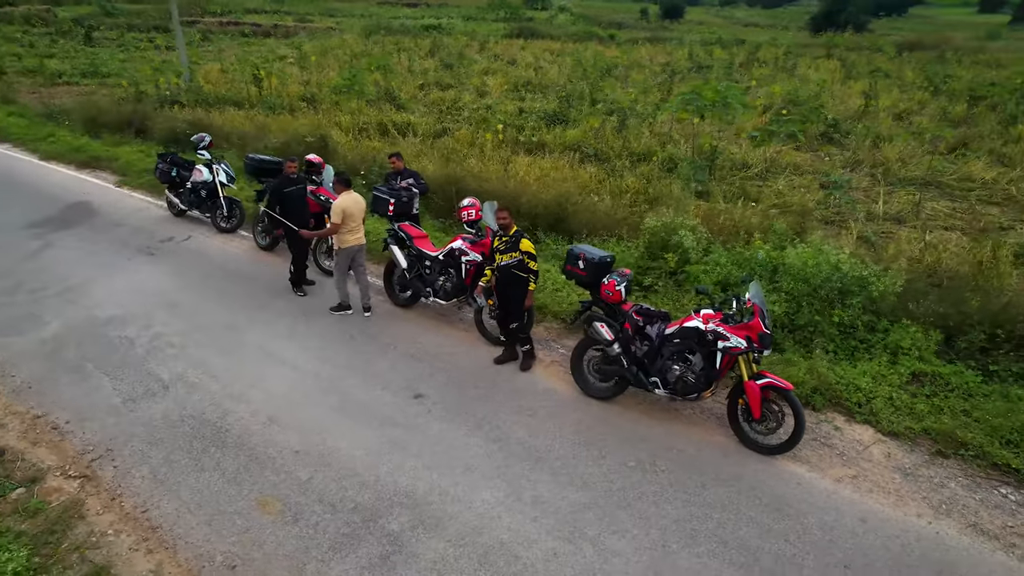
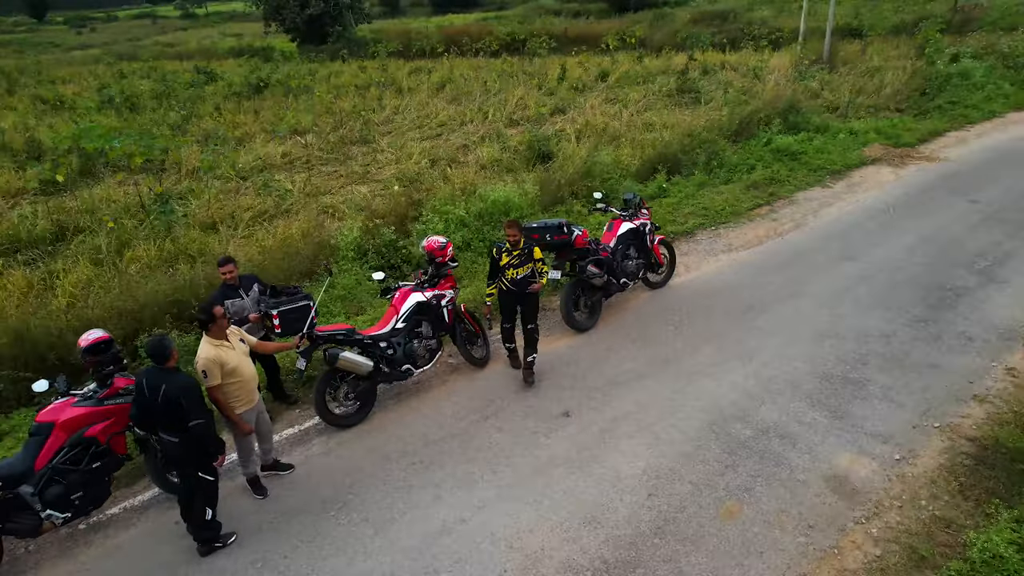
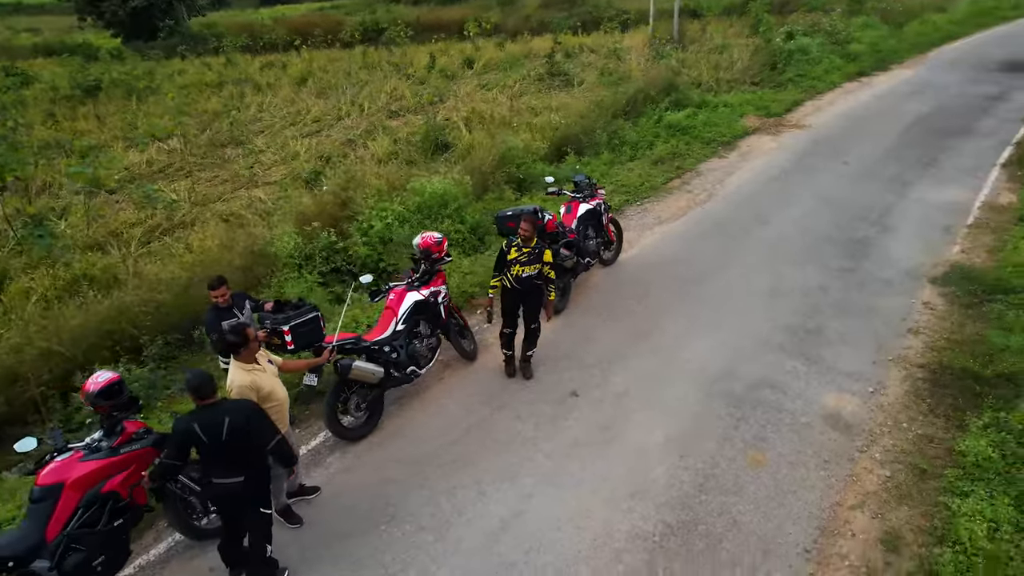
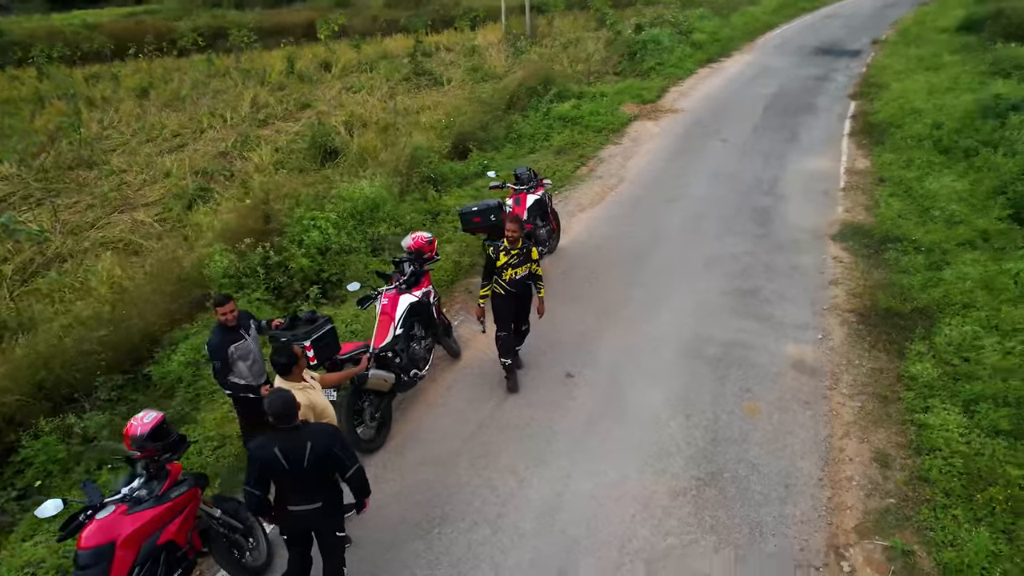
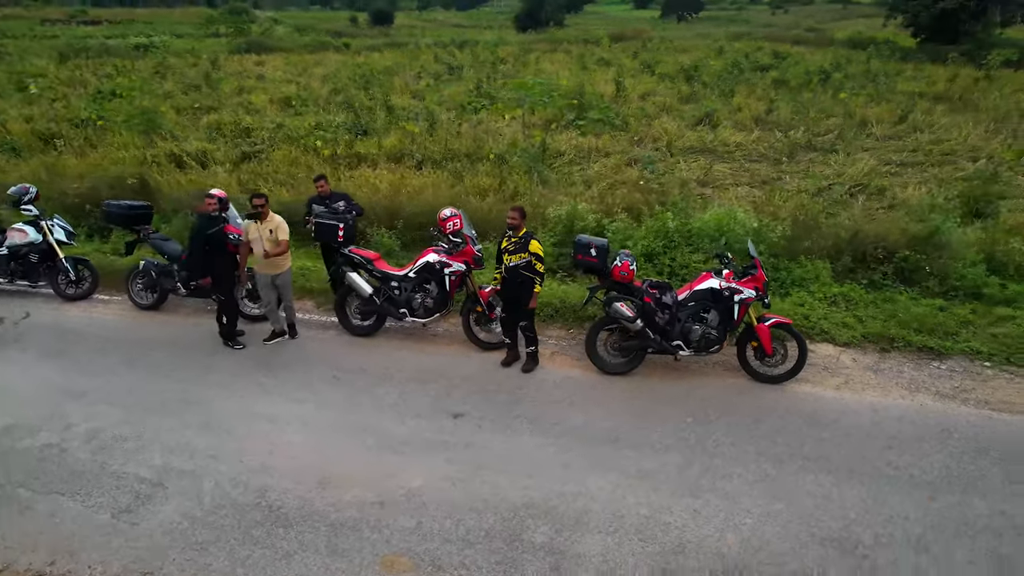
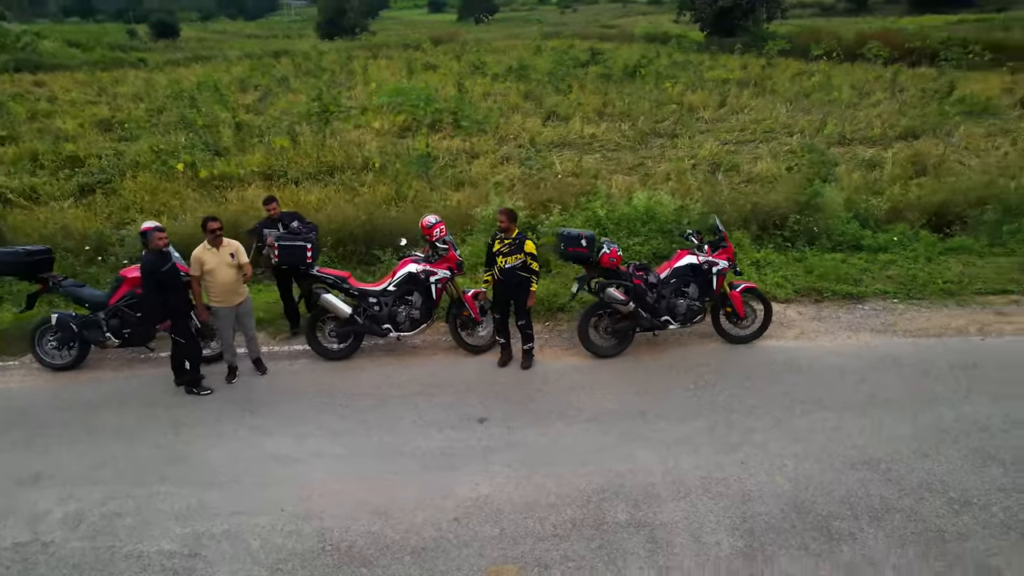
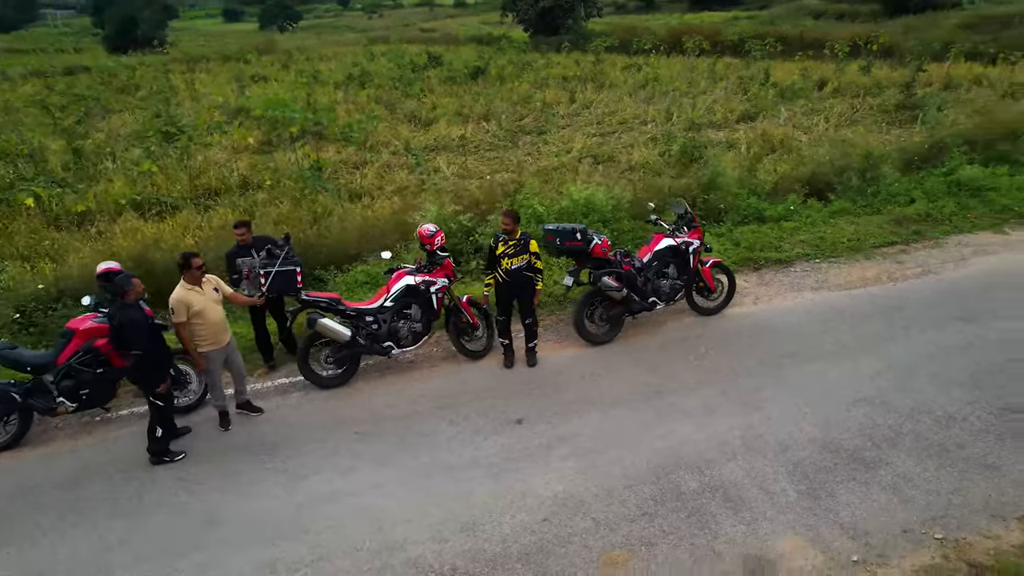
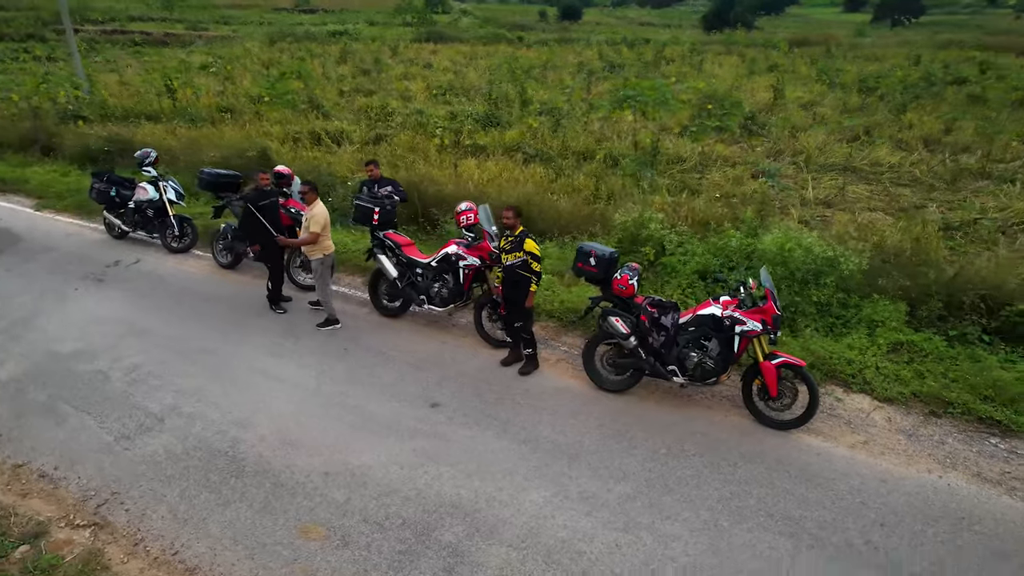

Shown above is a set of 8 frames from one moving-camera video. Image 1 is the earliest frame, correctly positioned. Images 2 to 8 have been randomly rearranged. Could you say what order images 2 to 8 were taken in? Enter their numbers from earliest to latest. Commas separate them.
8, 5, 6, 7, 2, 3, 4
